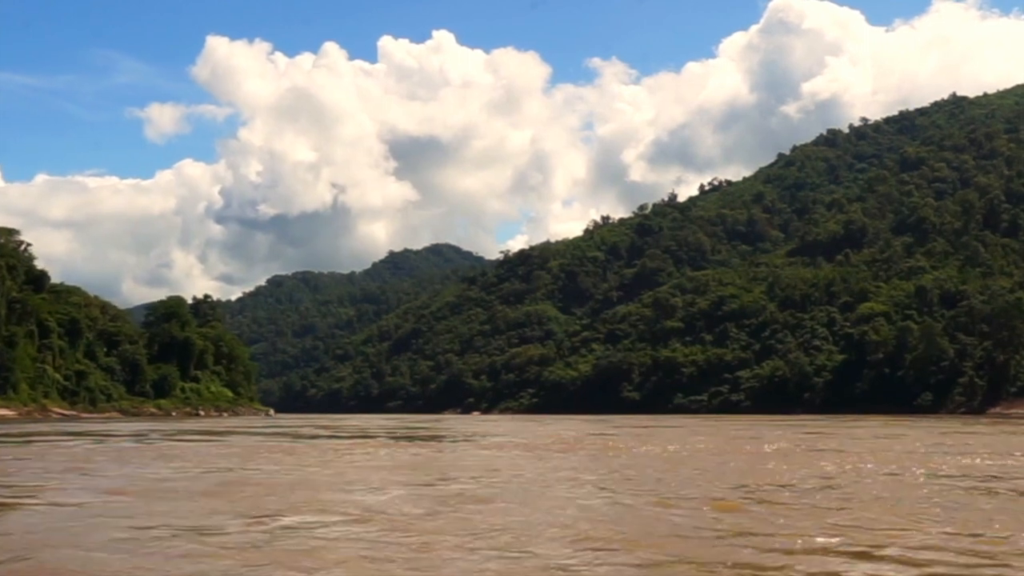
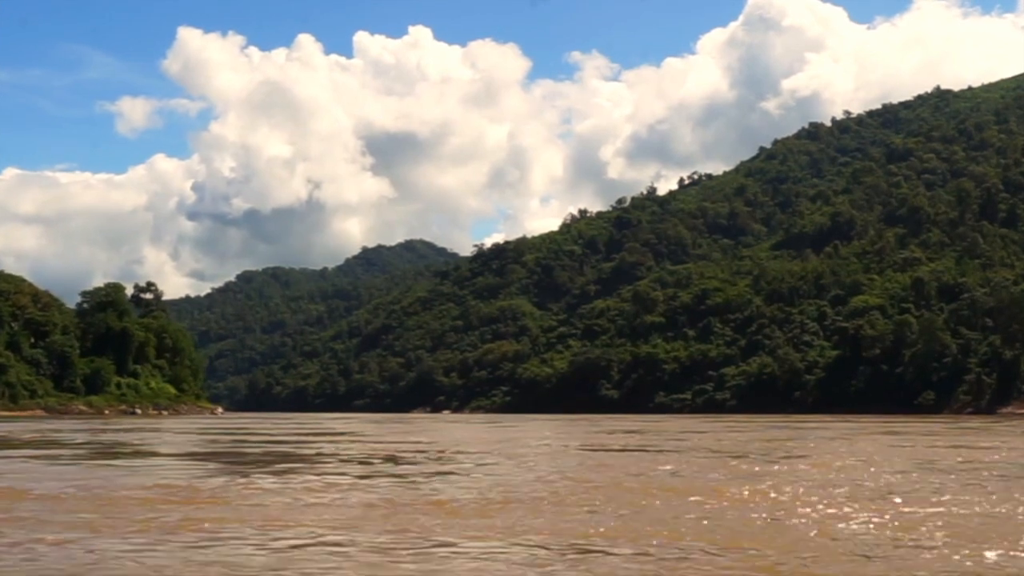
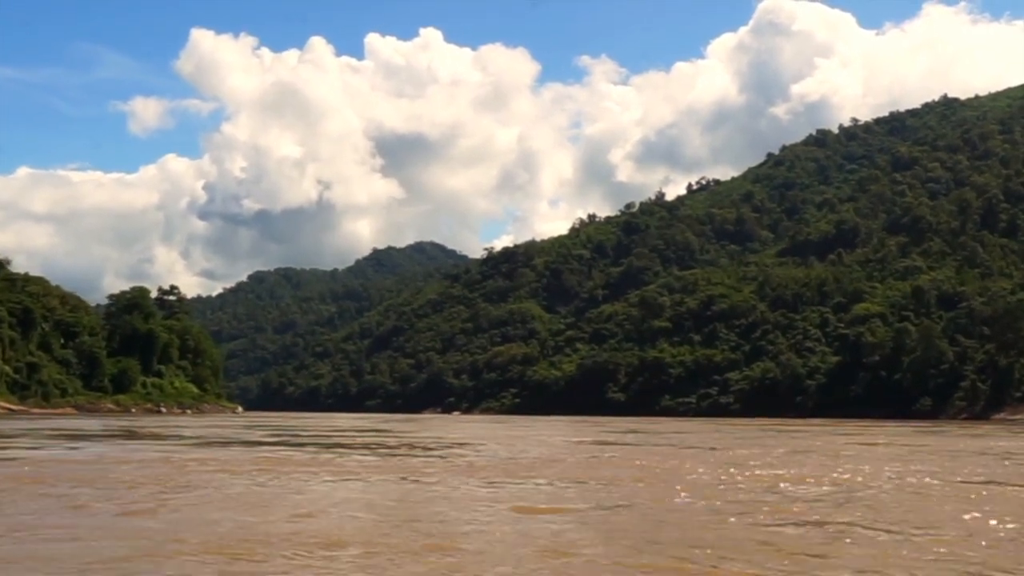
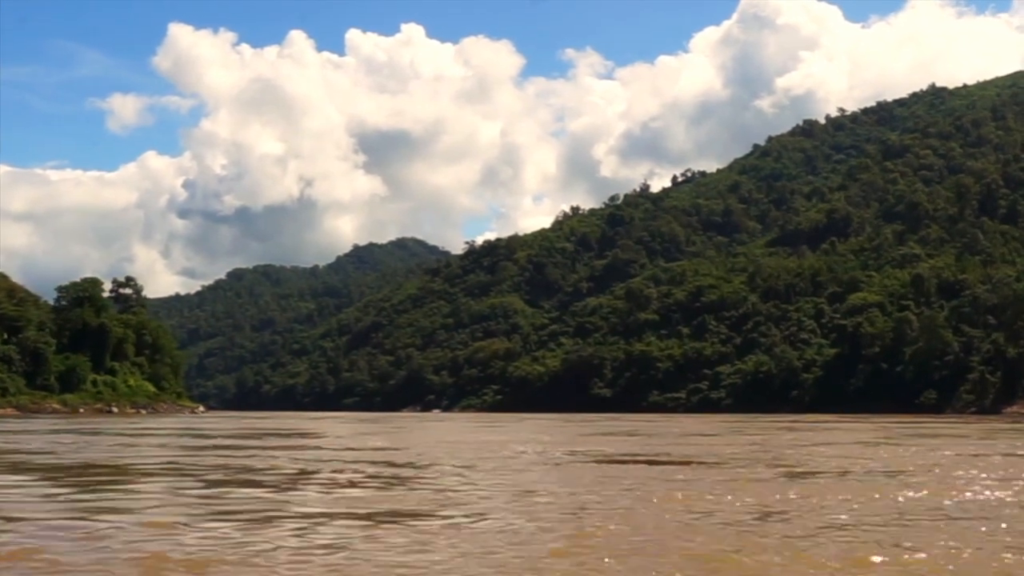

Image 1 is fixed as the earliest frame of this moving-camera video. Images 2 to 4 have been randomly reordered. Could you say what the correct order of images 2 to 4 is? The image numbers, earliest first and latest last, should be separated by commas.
3, 2, 4
